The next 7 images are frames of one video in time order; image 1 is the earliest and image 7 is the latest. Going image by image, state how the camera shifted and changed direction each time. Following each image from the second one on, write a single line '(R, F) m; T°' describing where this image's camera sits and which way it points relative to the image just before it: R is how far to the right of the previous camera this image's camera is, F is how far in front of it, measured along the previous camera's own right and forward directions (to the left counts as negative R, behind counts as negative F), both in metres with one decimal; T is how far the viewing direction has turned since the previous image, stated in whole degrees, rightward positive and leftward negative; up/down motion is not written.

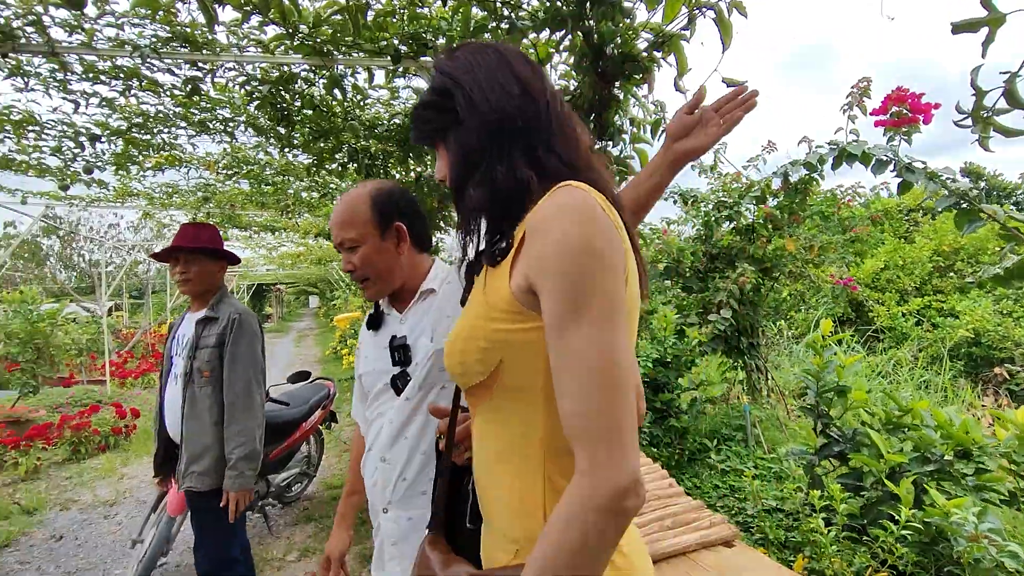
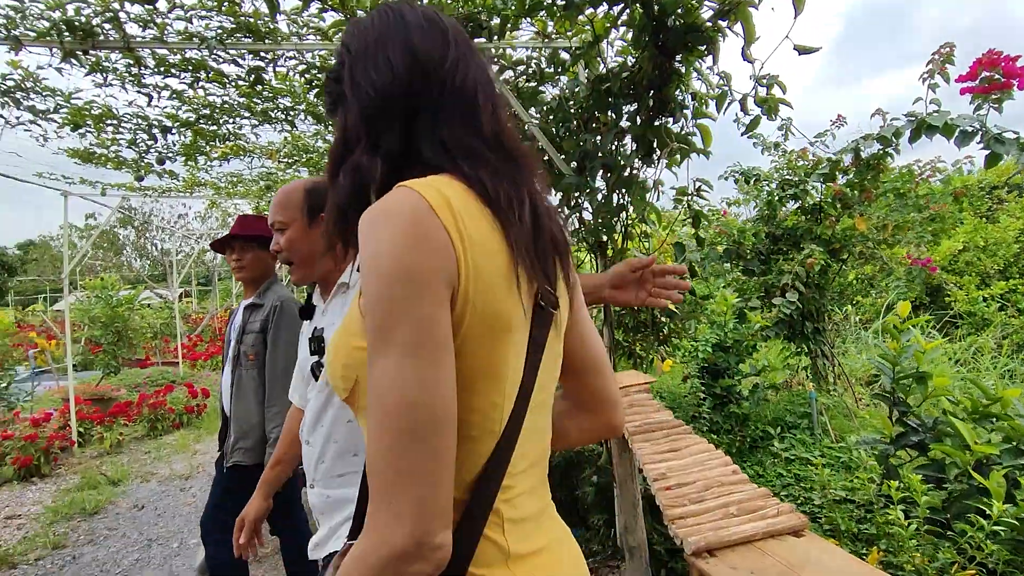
(0.0, 0.0) m; -5°
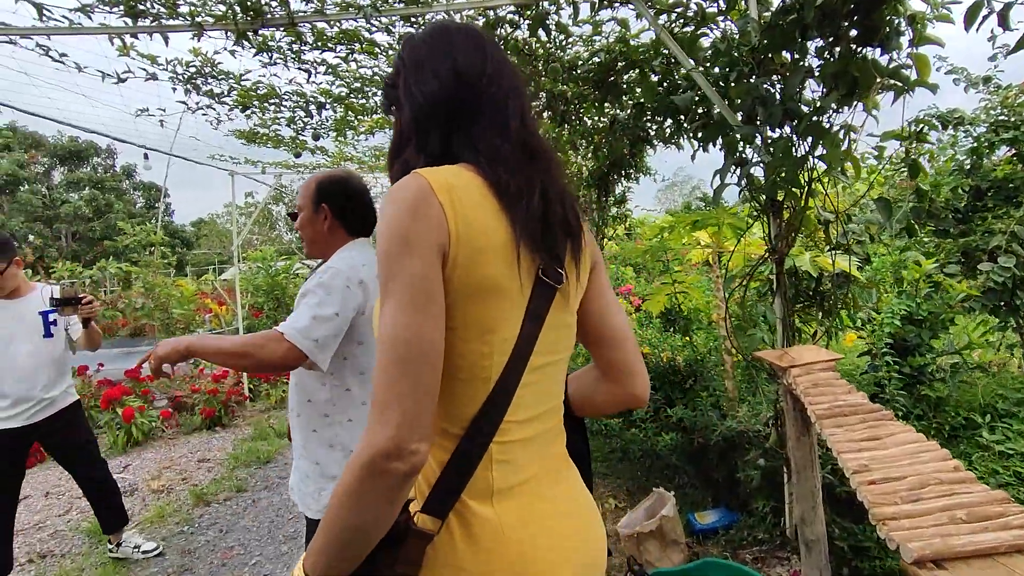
(-0.2, +0.1) m; -12°
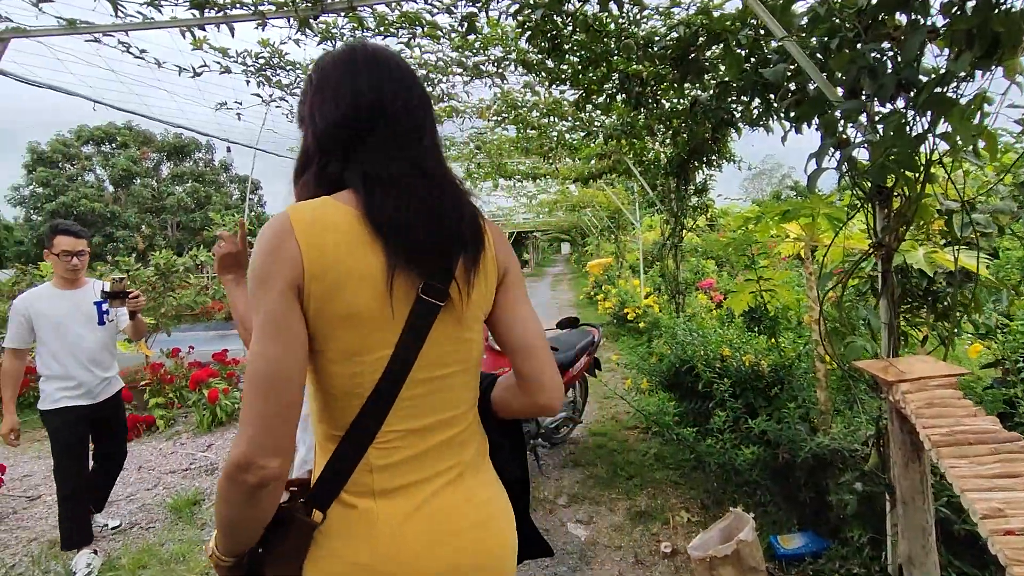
(+0.1, +0.2) m; -8°
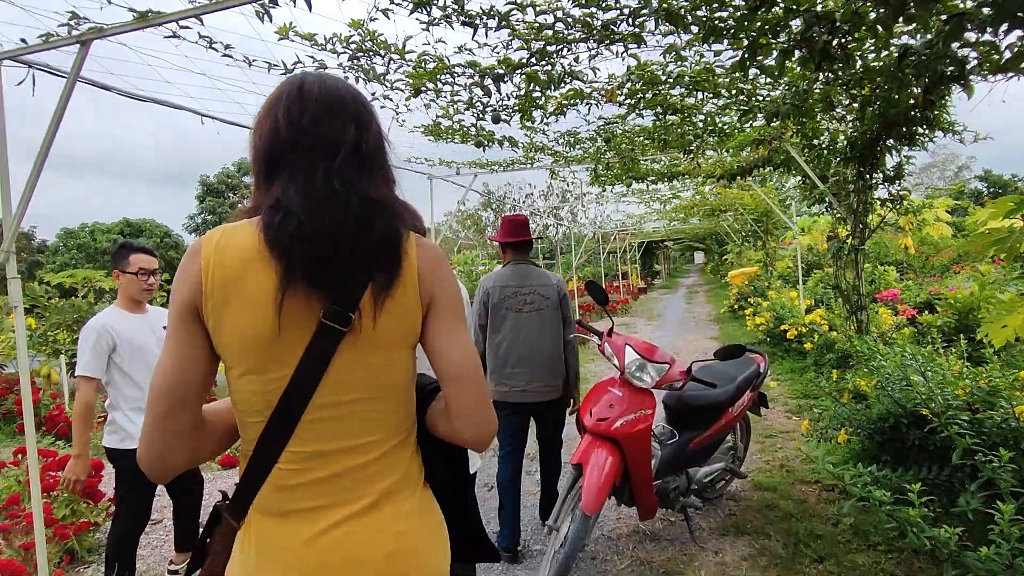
(-0.1, +0.7) m; -13°
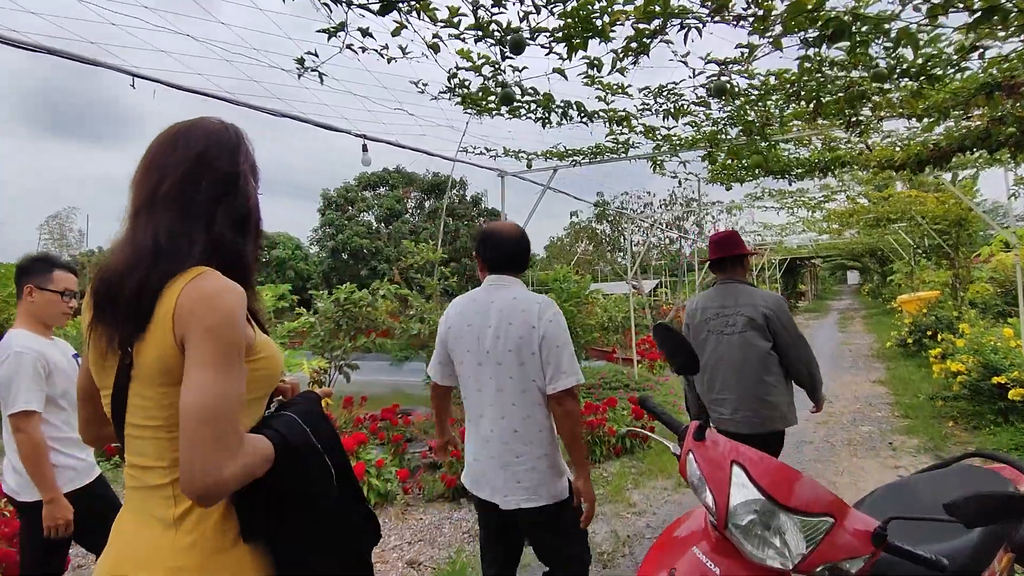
(+0.3, +1.4) m; -13°
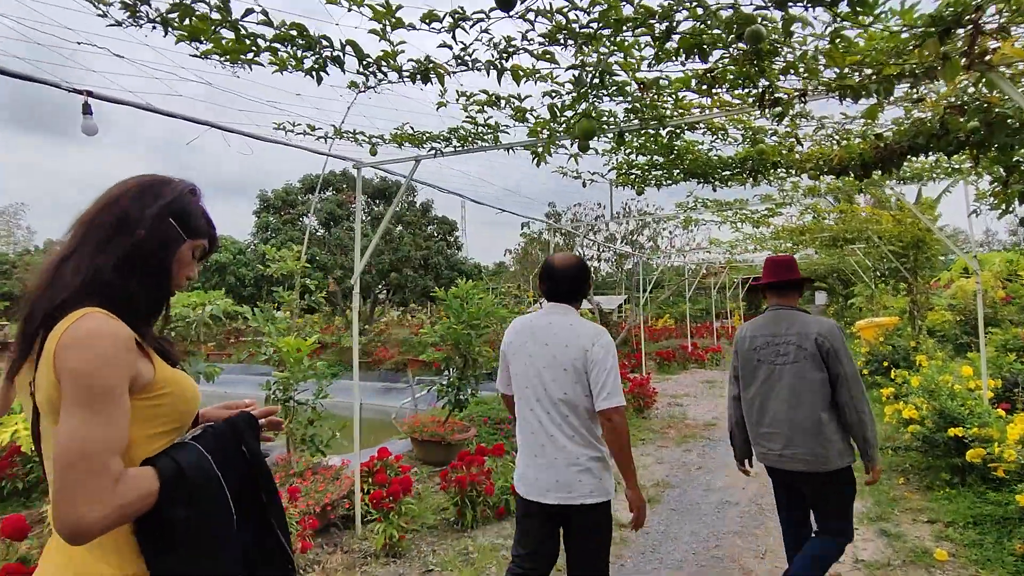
(+0.9, +1.0) m; +2°
